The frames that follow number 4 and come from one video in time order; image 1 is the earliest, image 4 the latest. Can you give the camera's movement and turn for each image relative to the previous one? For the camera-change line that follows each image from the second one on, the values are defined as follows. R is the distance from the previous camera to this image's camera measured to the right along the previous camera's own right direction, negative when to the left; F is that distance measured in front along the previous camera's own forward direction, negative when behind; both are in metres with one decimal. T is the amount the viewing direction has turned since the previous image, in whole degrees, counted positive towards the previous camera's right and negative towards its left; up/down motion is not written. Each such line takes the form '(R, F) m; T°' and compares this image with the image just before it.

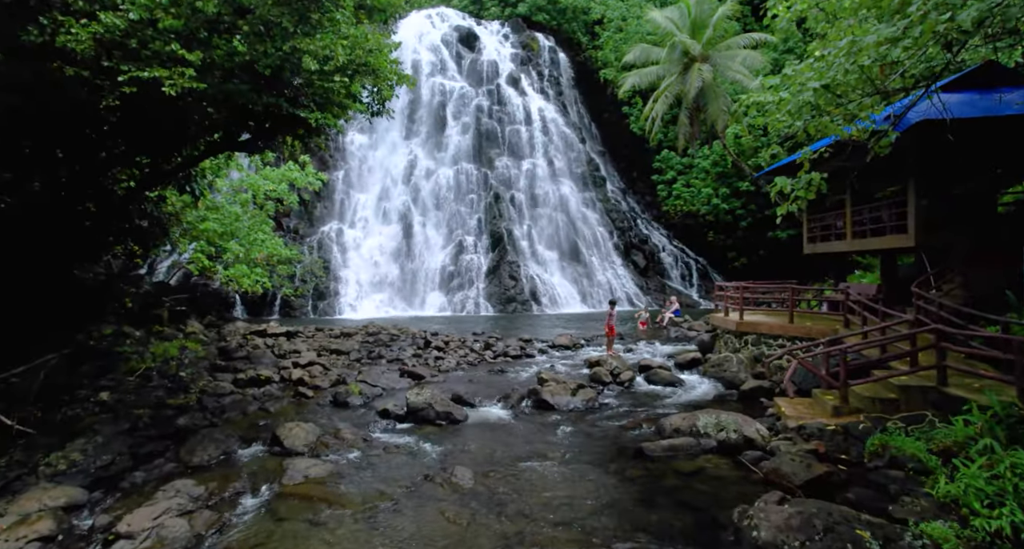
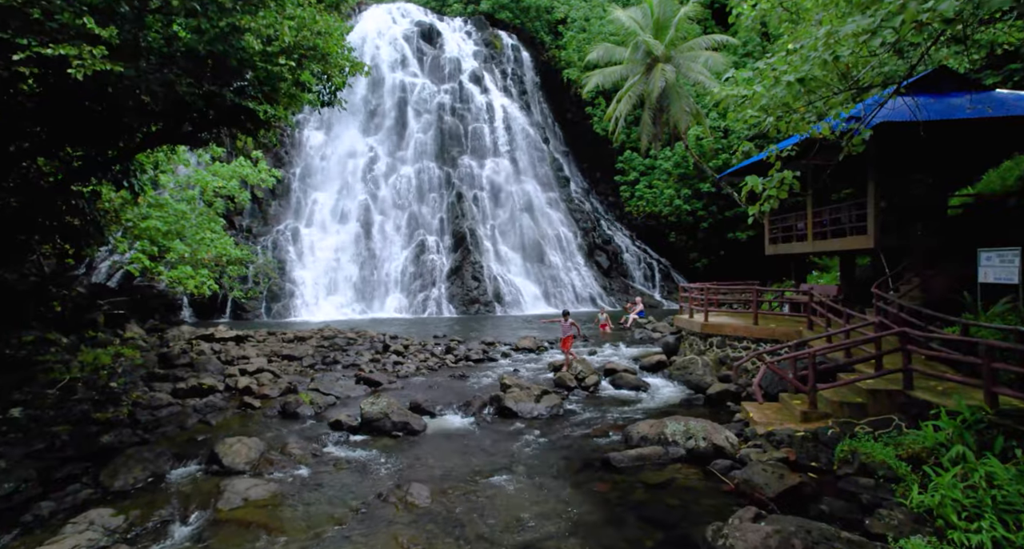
(+0.1, +0.3) m; +4°
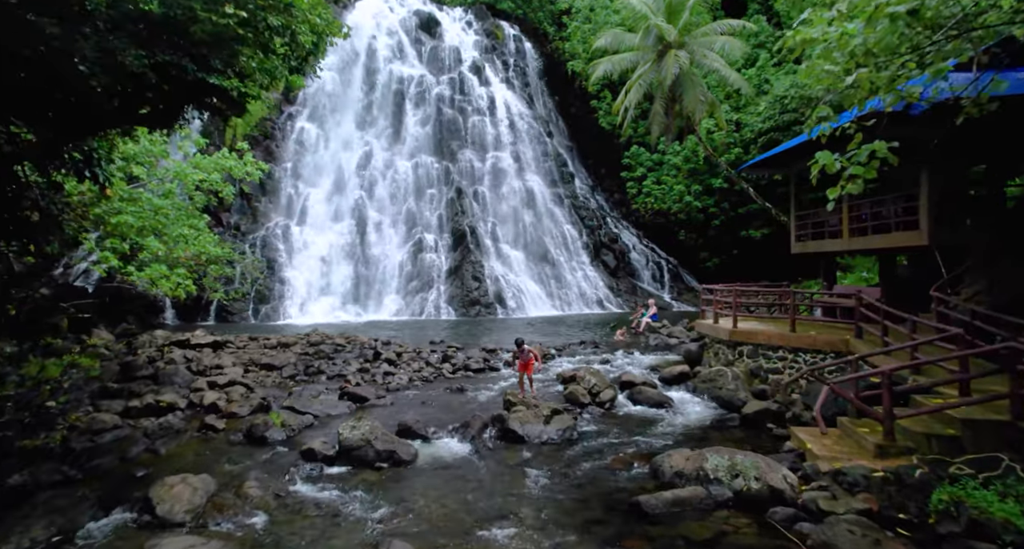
(-0.1, +1.1) m; 0°
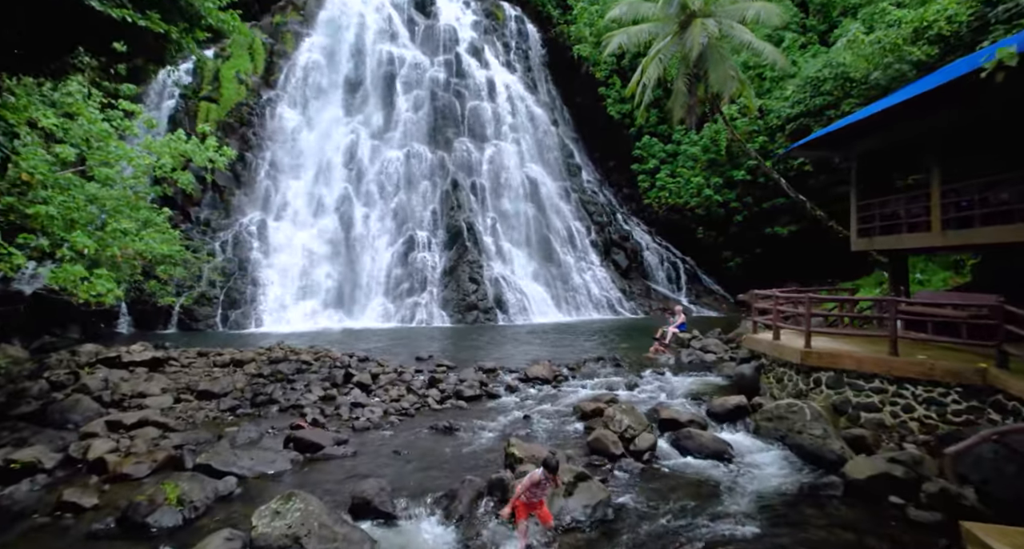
(0.0, +2.2) m; 0°
